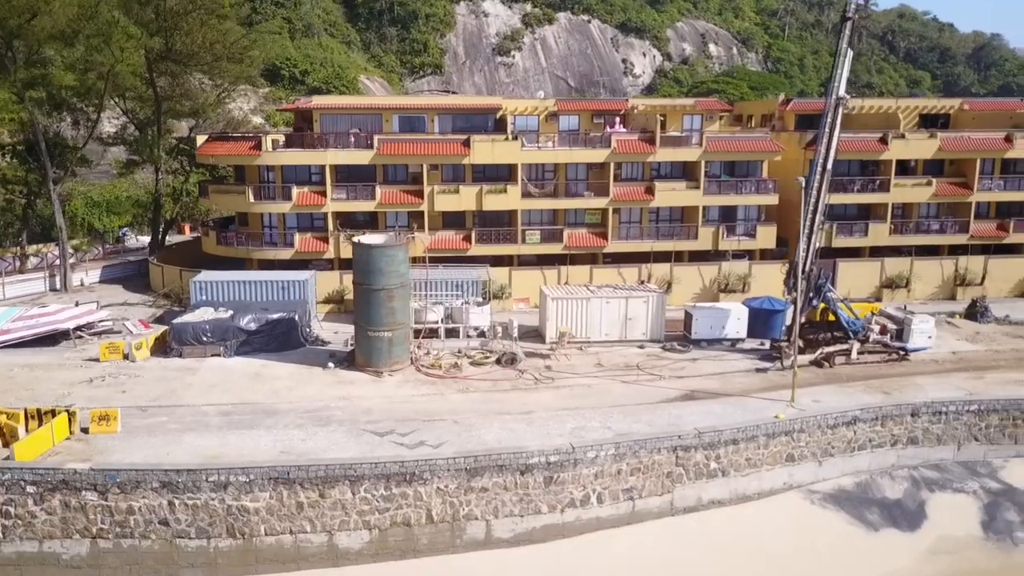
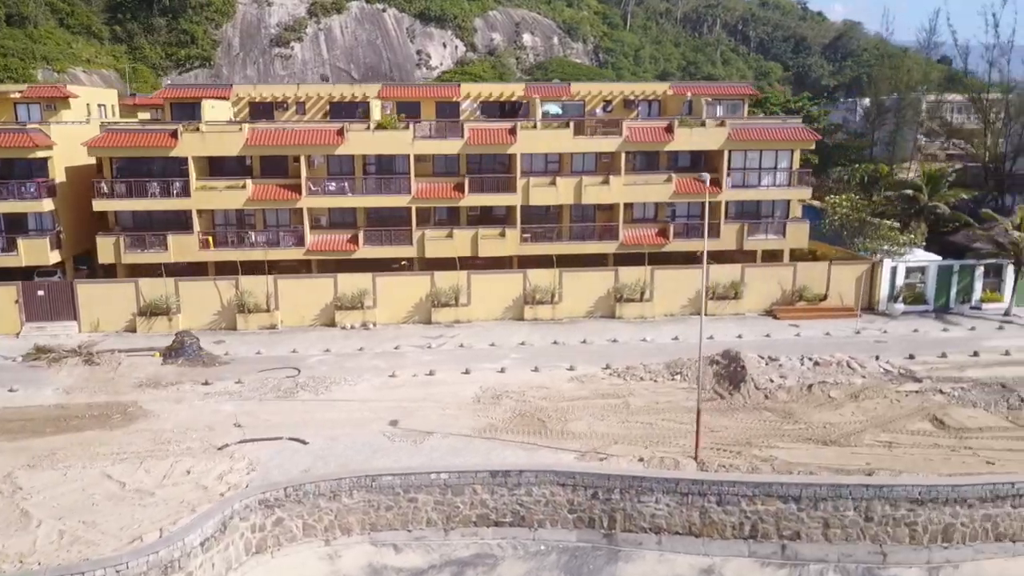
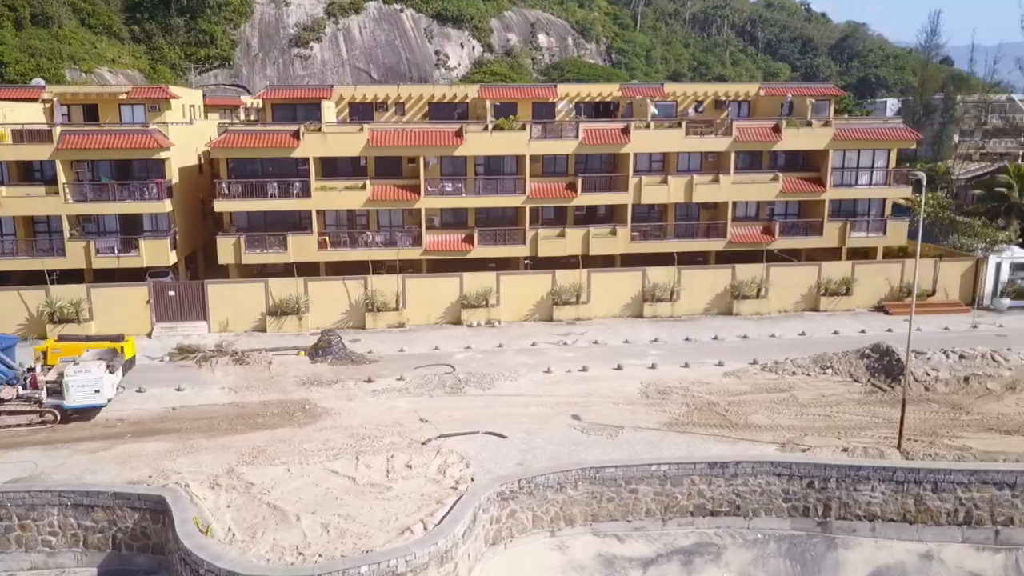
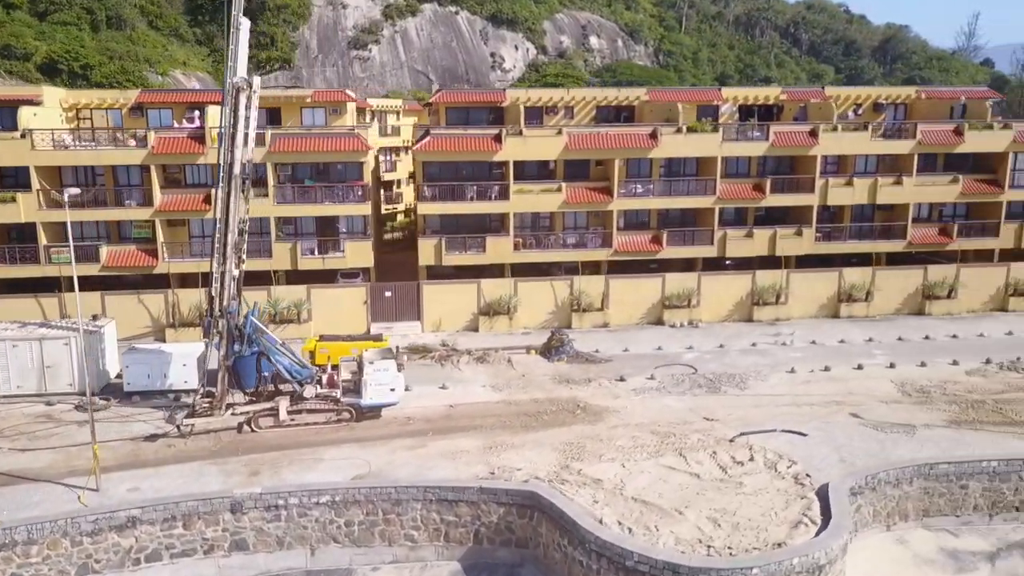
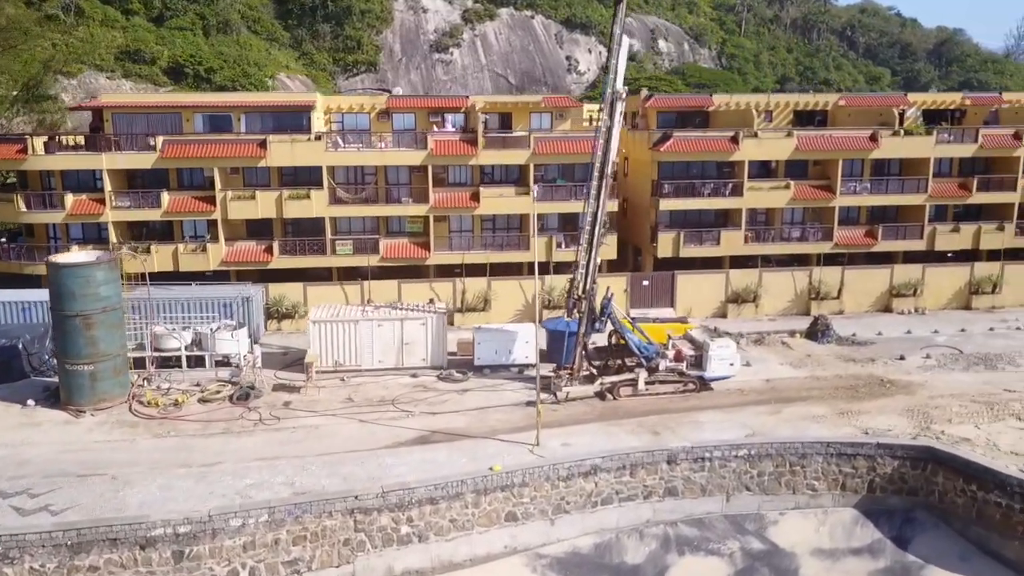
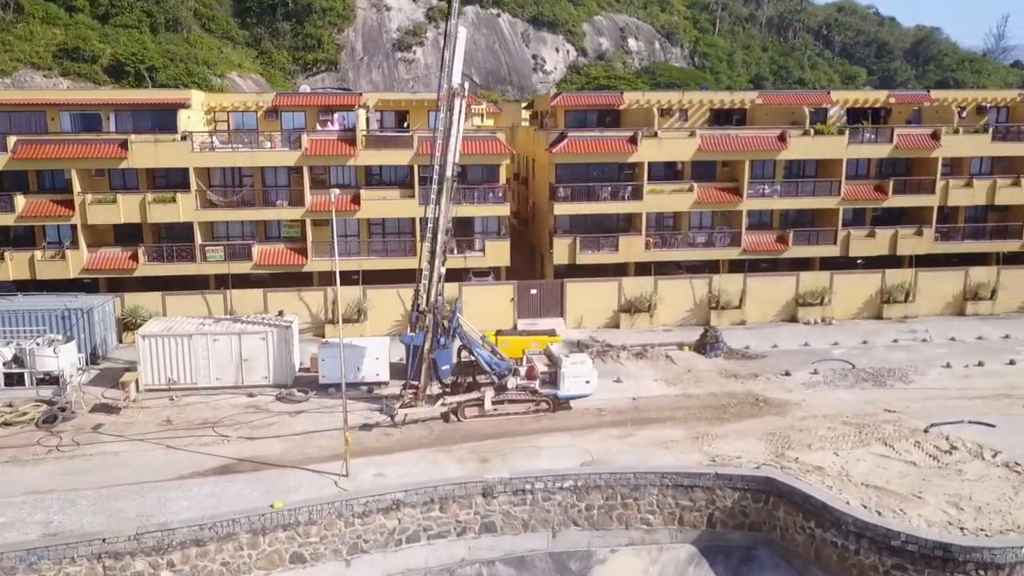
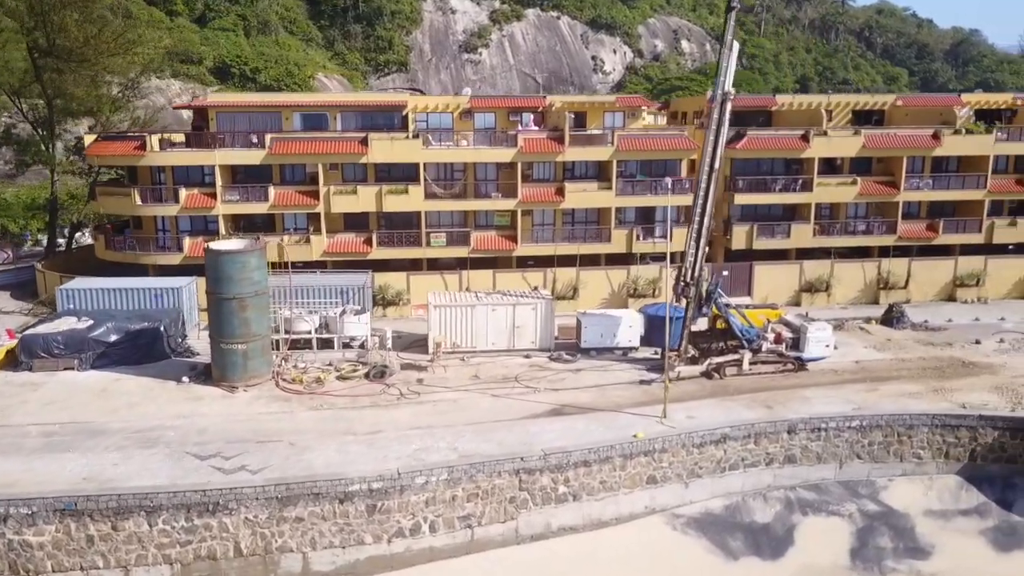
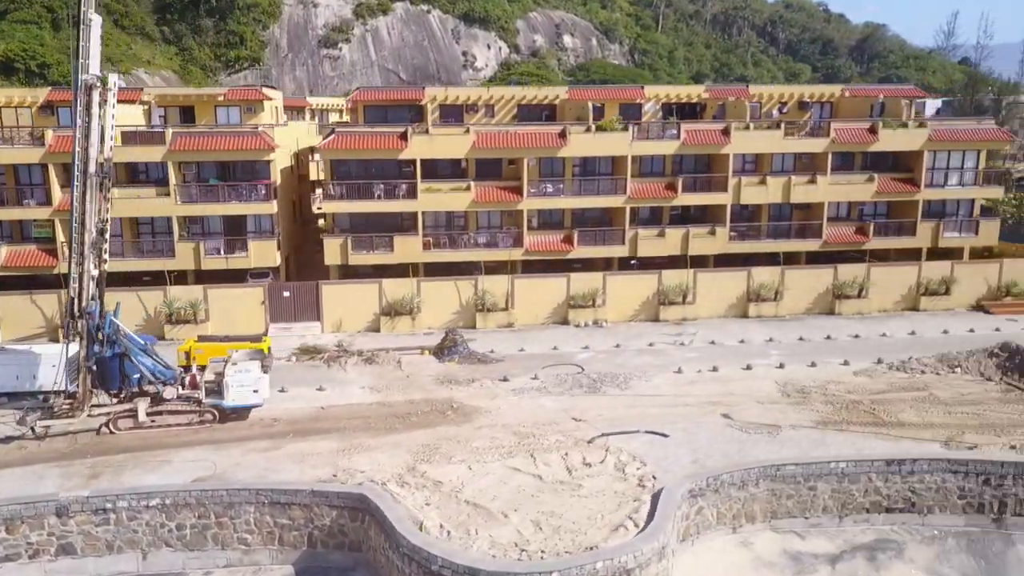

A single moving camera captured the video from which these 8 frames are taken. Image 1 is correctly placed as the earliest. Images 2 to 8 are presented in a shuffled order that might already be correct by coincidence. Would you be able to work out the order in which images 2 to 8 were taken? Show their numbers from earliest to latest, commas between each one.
7, 5, 6, 4, 8, 3, 2
